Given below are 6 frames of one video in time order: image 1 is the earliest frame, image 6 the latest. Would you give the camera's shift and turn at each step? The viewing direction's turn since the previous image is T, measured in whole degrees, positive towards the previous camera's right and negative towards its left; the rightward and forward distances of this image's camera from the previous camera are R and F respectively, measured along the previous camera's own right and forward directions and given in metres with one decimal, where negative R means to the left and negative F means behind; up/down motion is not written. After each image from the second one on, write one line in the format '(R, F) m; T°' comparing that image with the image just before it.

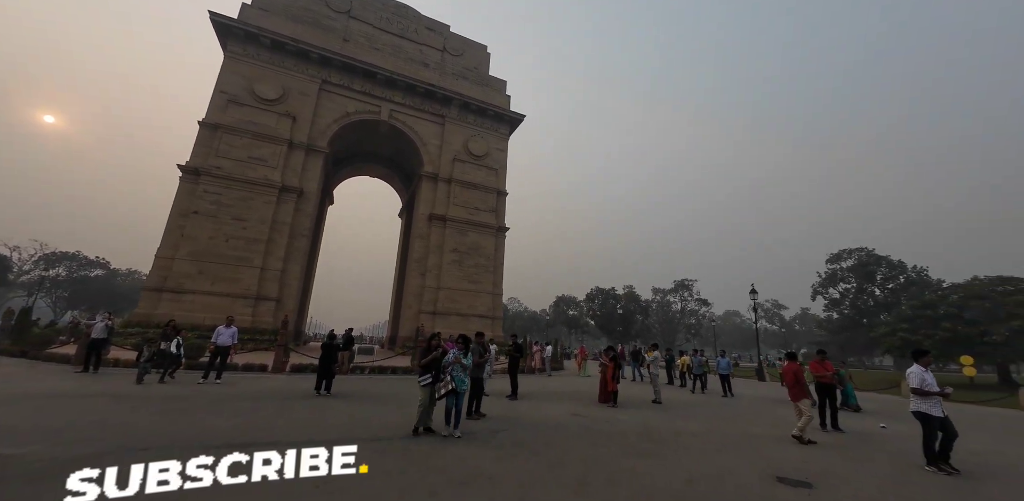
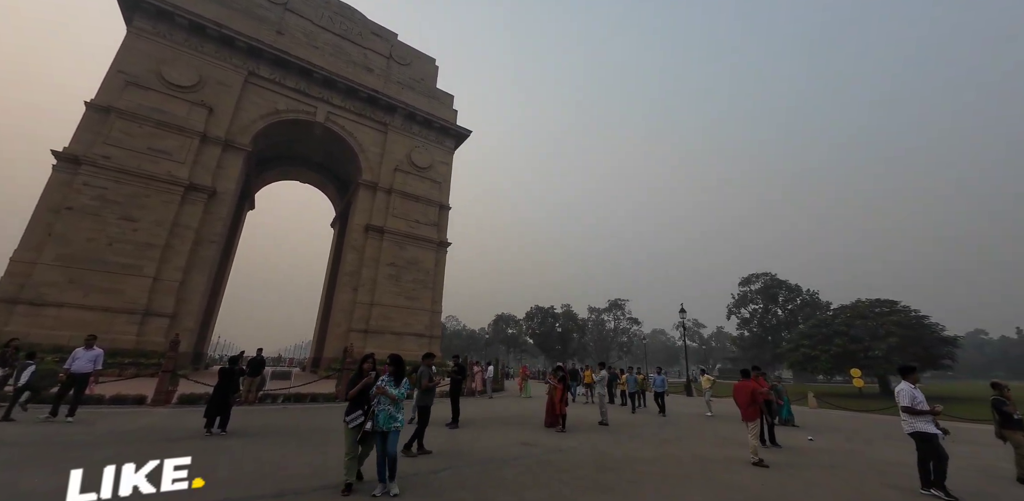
(-0.1, +0.3) m; +9°
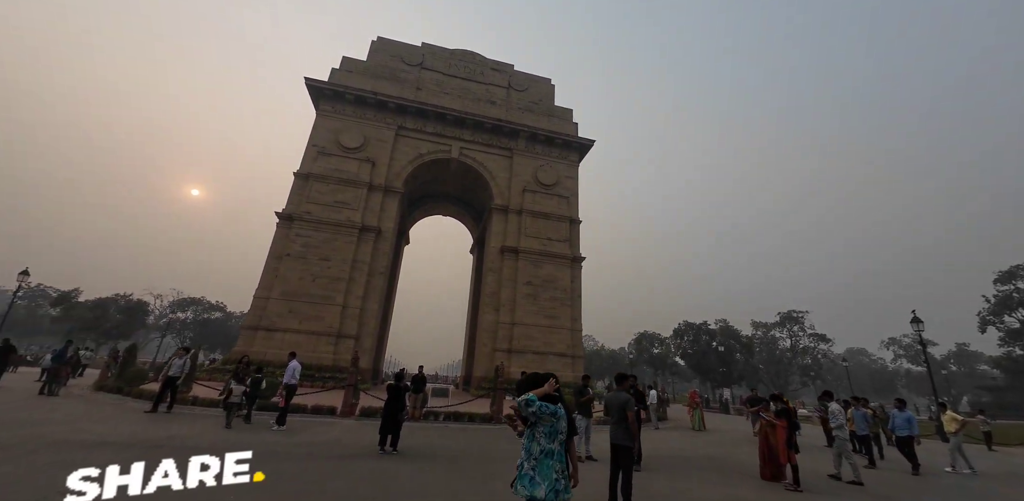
(-0.3, +0.5) m; -18°
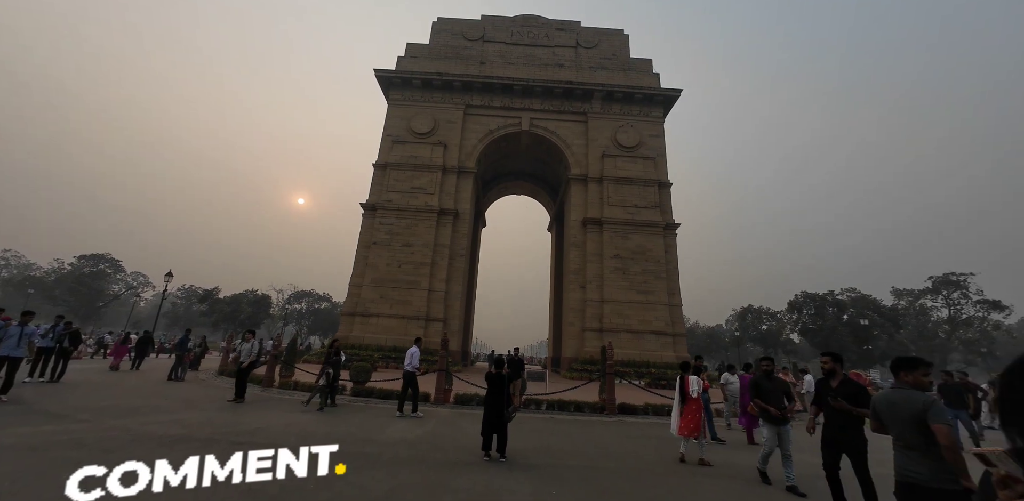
(-0.4, +1.0) m; -11°
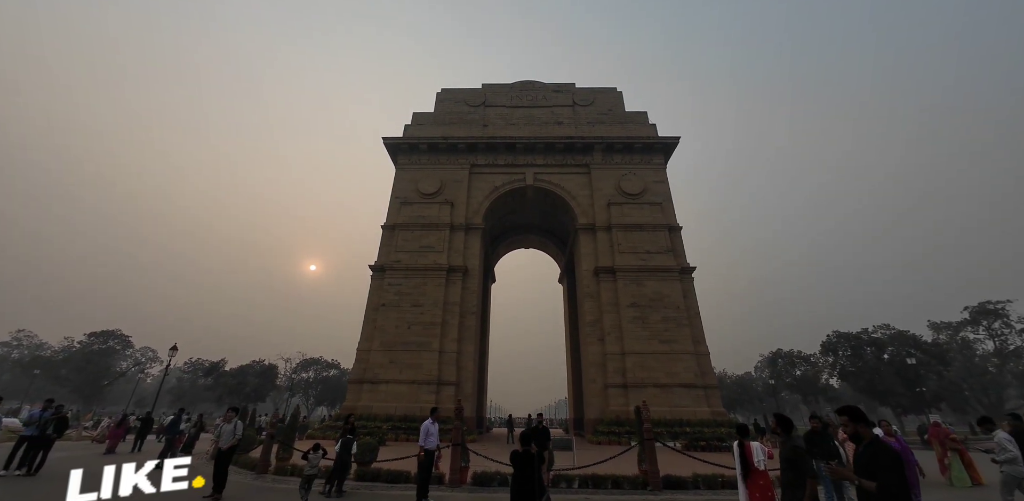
(-0.1, +0.4) m; -1°
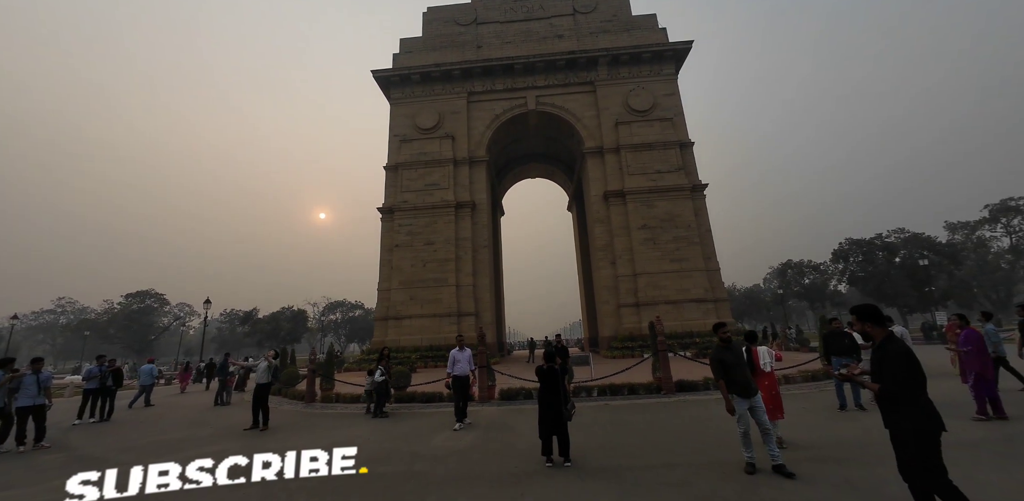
(0.0, 0.0) m; -2°
